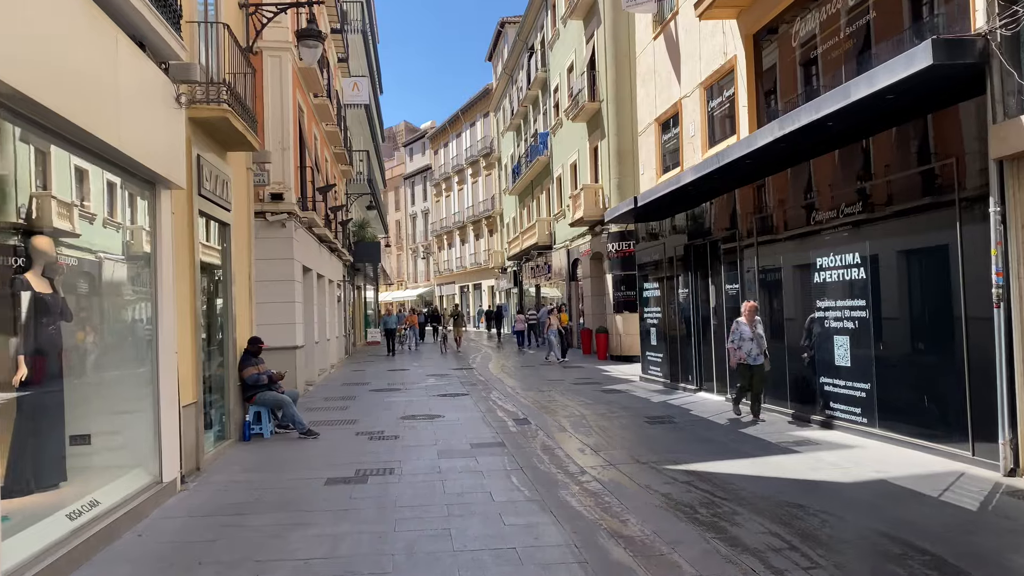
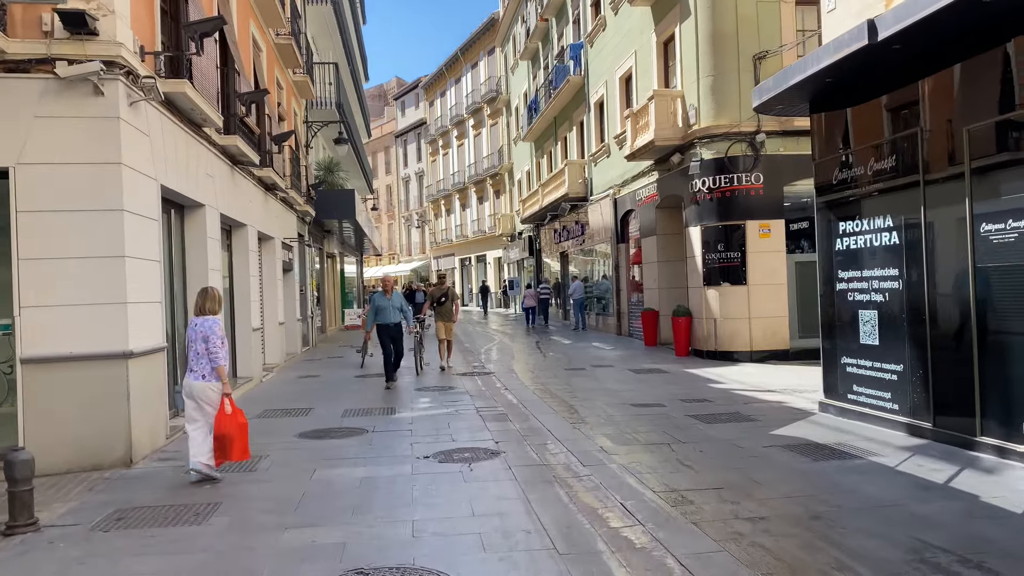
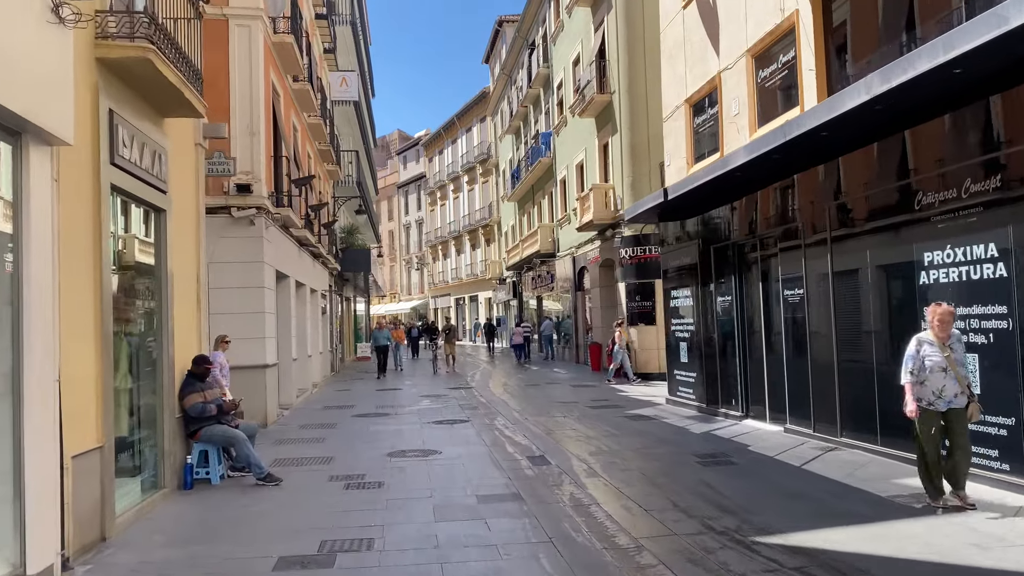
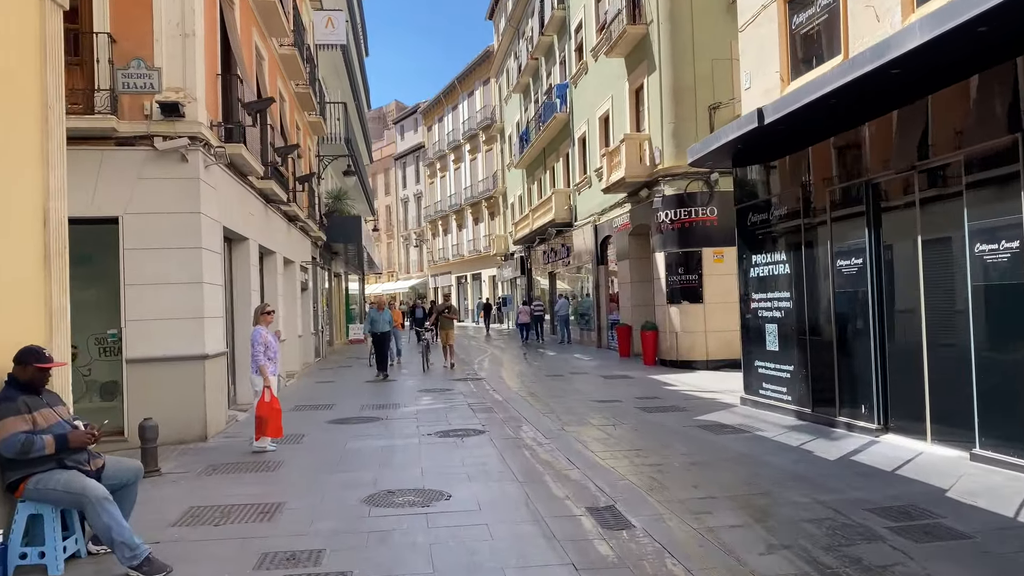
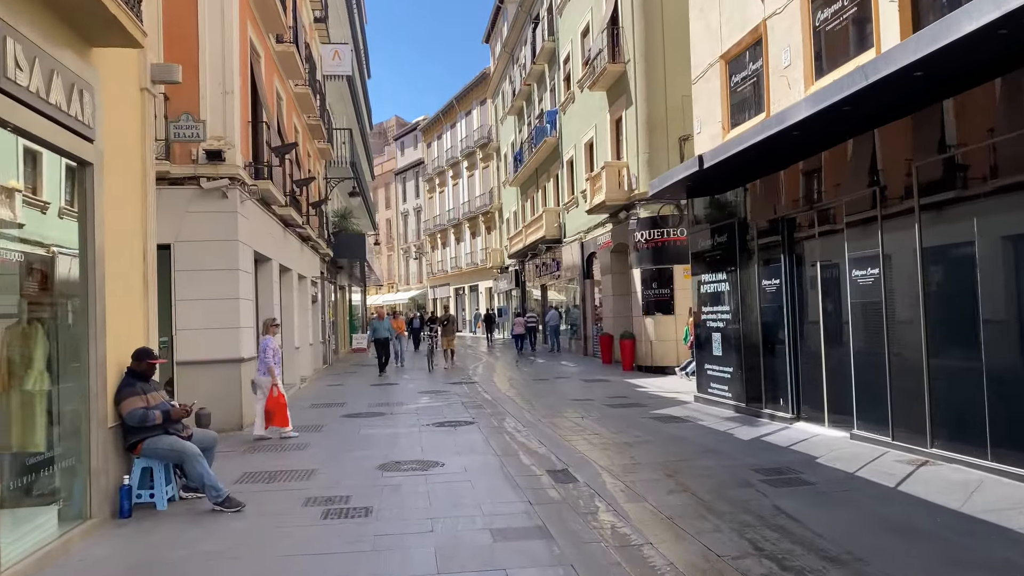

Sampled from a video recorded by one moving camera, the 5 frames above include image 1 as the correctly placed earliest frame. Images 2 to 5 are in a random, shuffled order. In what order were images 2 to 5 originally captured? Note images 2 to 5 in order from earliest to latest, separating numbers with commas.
3, 5, 4, 2
